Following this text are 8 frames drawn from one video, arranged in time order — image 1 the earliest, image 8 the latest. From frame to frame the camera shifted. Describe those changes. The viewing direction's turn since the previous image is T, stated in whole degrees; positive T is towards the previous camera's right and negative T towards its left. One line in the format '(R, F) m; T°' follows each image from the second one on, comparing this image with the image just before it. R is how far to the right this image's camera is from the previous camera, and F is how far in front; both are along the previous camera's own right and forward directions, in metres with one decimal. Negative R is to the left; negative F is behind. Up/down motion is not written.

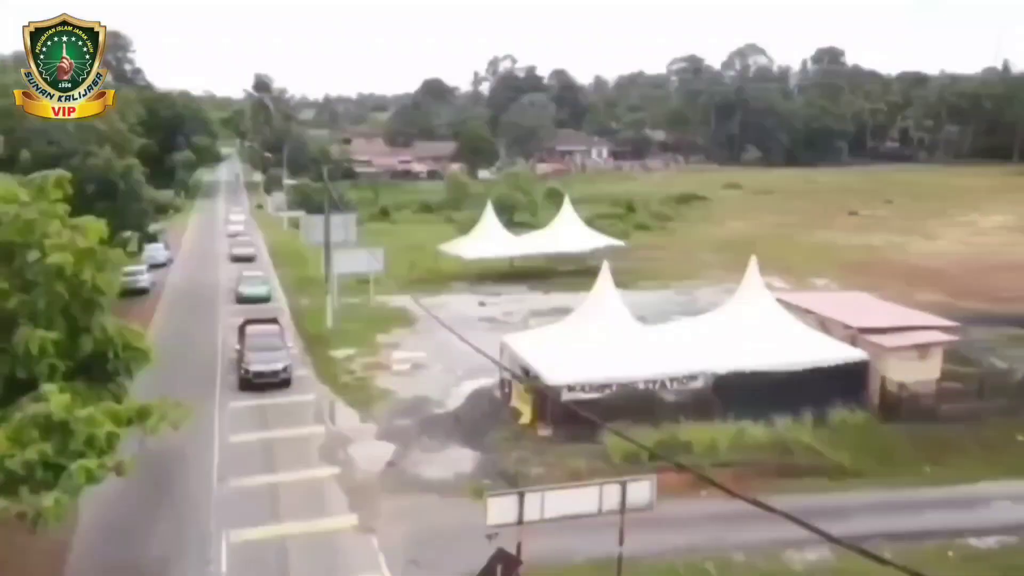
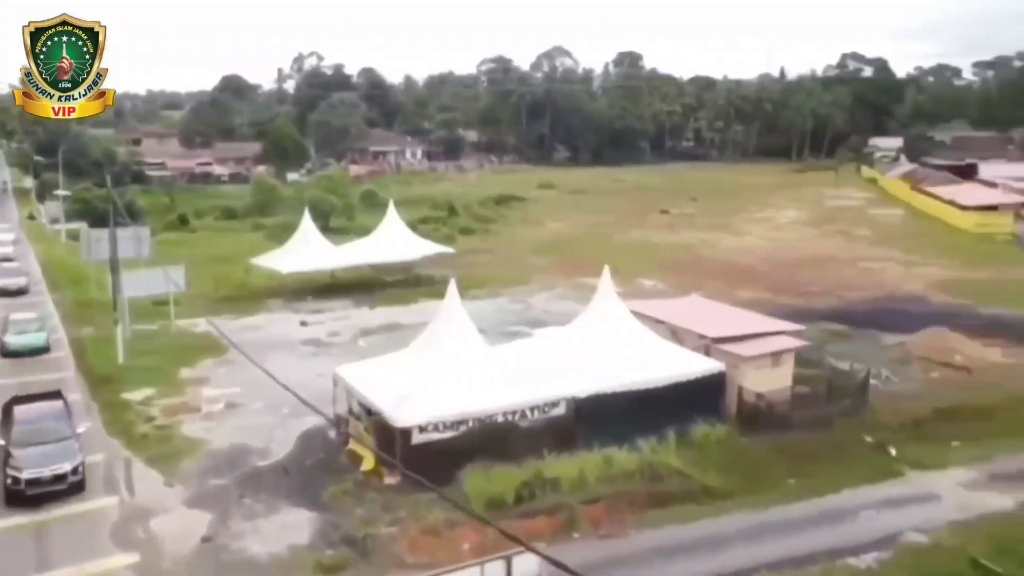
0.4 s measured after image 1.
(-0.2, +0.9) m; +12°
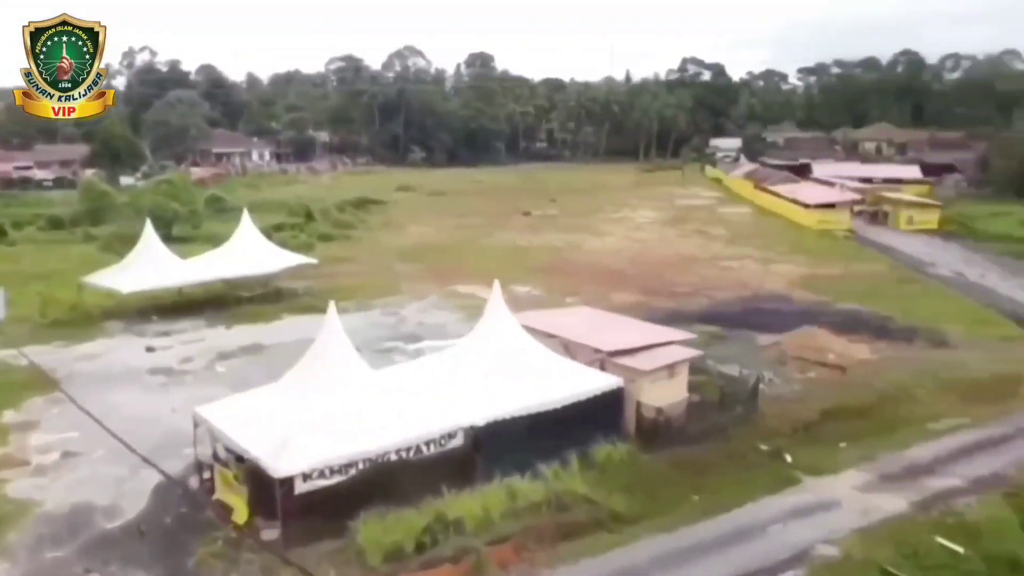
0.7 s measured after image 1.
(-0.2, +0.6) m; +9°
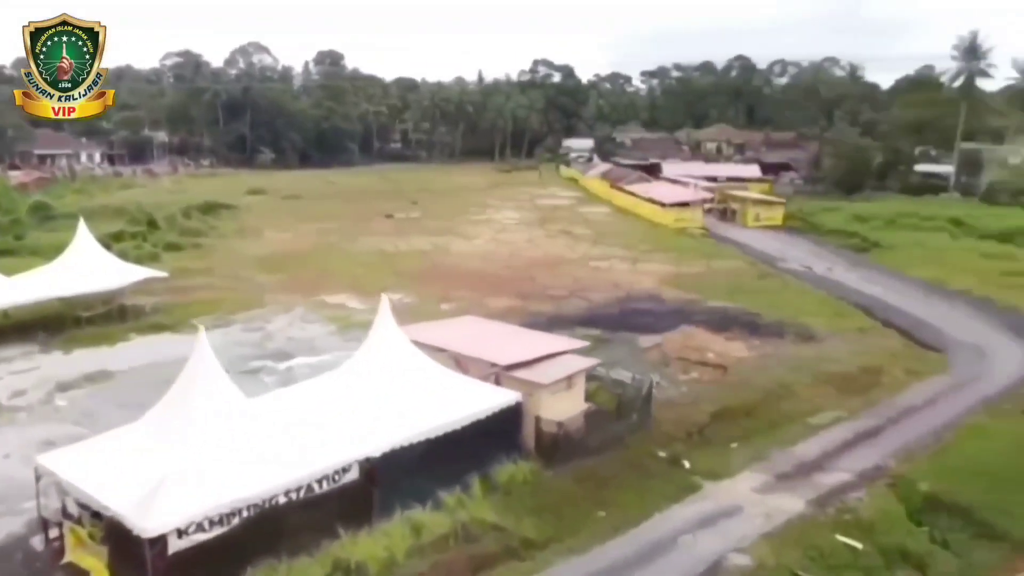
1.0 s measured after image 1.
(-0.3, +0.5) m; +10°
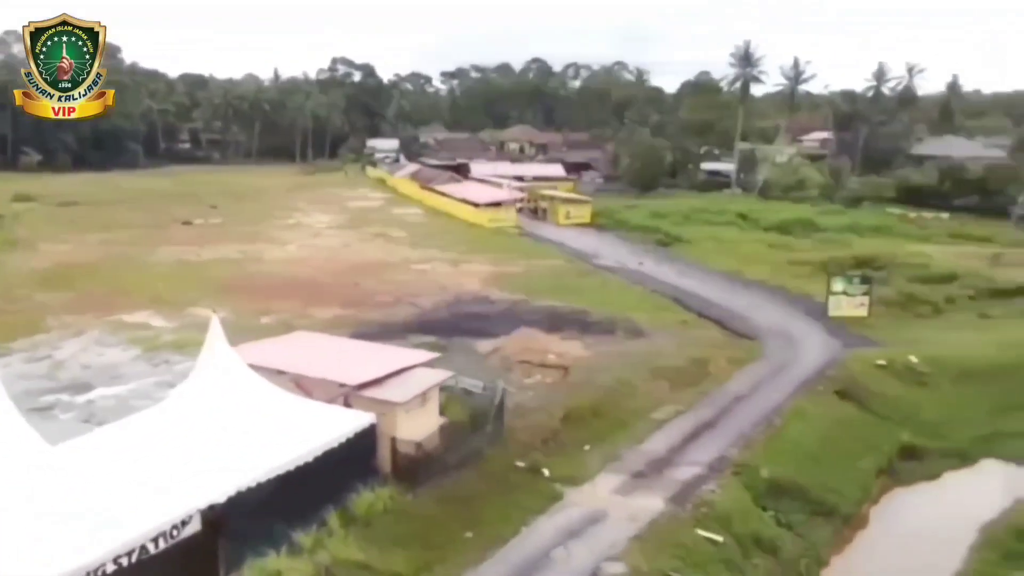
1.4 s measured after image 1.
(-0.3, +0.5) m; +13°
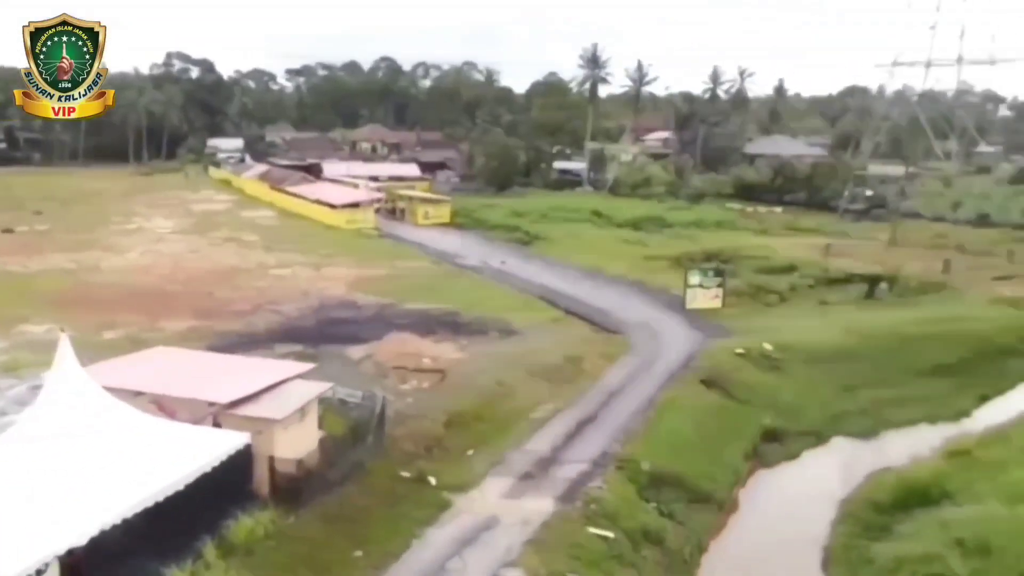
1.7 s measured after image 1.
(-0.2, +0.3) m; +9°
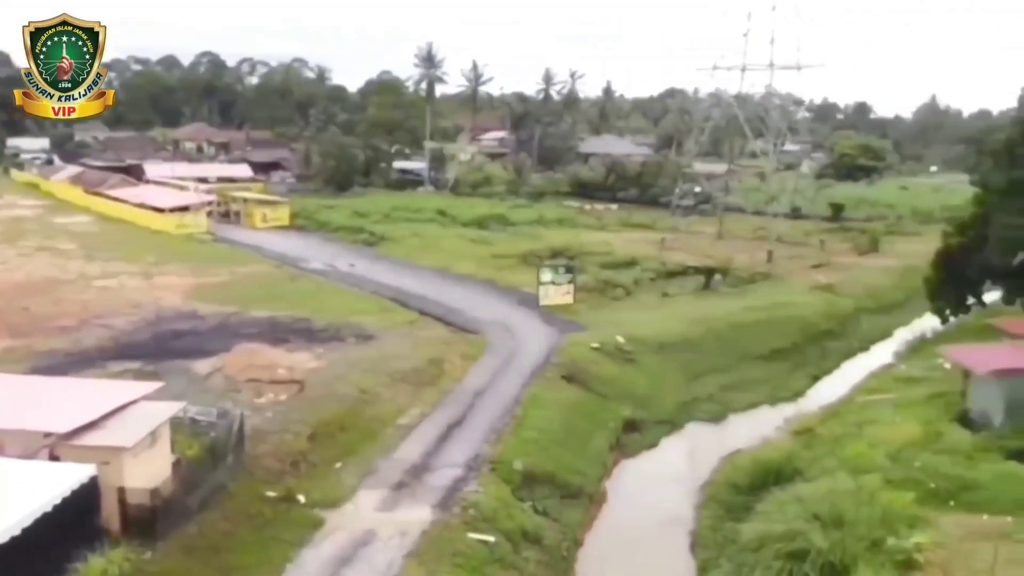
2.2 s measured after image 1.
(-0.2, +0.2) m; +10°
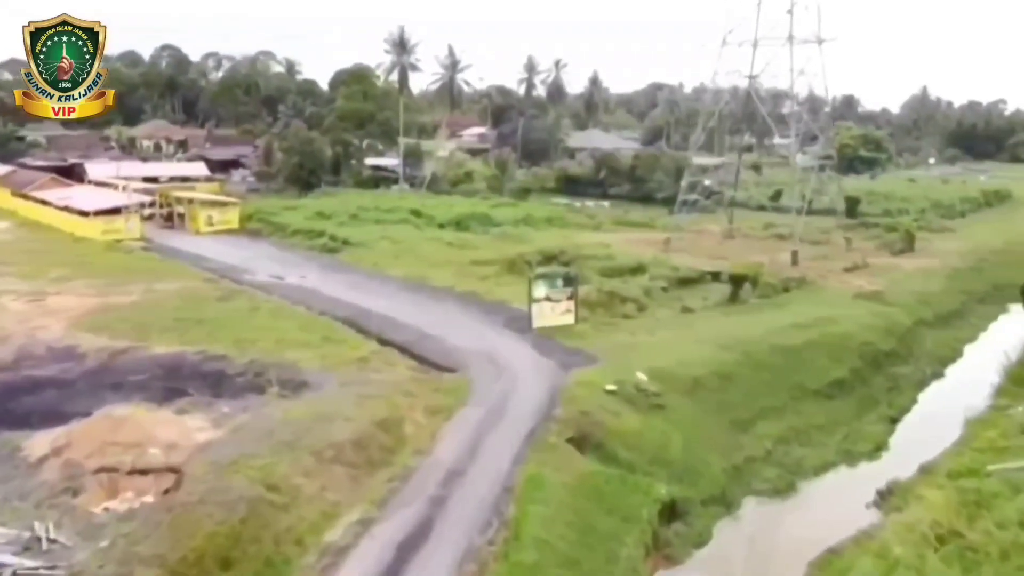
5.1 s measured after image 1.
(0.0, +2.8) m; +1°
